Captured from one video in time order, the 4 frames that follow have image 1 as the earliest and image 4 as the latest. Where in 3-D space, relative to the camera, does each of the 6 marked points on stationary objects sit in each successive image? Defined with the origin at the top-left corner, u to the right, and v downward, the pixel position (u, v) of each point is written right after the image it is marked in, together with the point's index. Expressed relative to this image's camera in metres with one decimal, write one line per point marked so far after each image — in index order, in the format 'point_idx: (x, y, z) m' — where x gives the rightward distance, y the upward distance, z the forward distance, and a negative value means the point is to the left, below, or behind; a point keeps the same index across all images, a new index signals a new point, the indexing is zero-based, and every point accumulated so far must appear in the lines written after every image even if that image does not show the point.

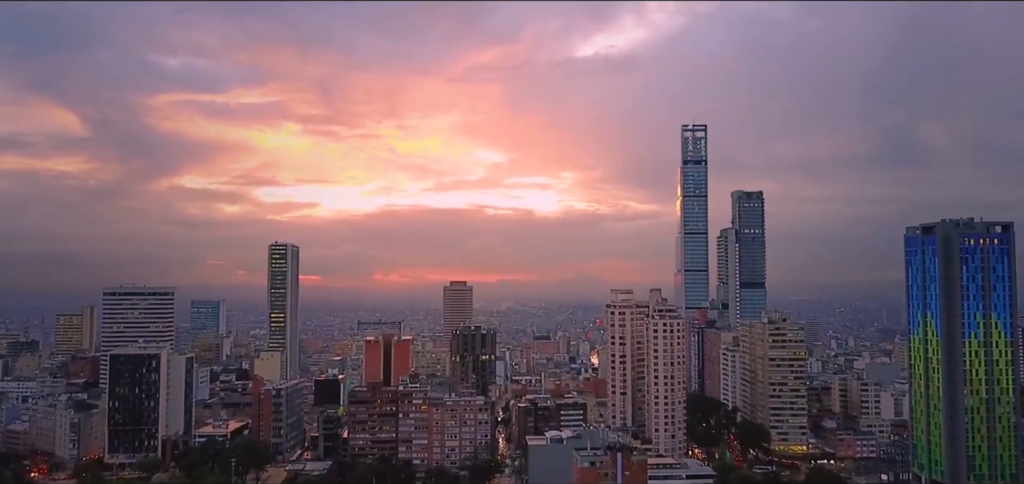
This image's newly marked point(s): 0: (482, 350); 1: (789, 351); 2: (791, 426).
0: (-0.6, -2.0, +13.0) m
1: (+4.4, -1.7, +11.2) m
2: (+4.3, -2.8, +11.0) m
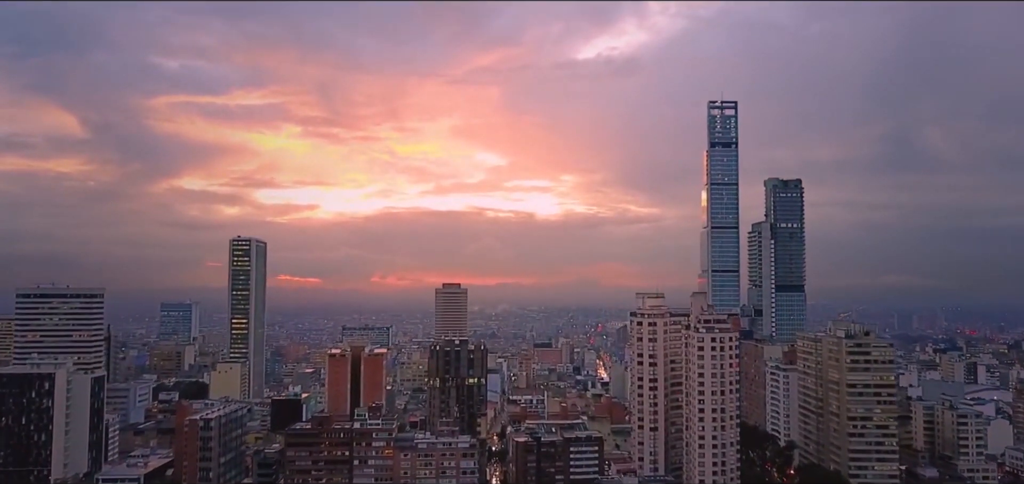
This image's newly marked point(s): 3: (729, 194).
0: (-0.6, -1.9, +10.3) m
1: (+4.3, -1.6, +8.5) m
2: (+4.3, -2.7, +8.2) m
3: (+5.3, +1.2, +17.4) m
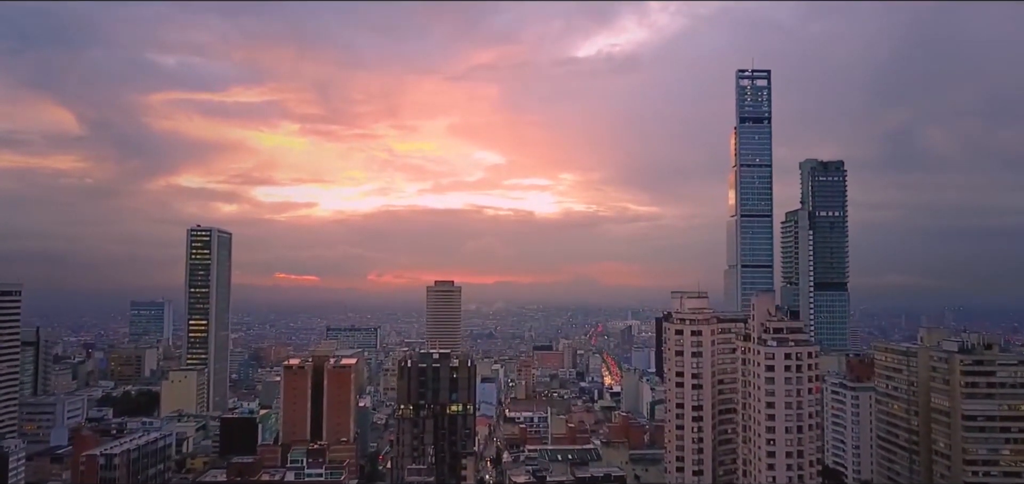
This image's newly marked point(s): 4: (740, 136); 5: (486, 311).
0: (-0.7, -1.7, +8.0) m
1: (+4.3, -1.4, +6.3) m
2: (+4.2, -2.5, +6.0) m
3: (+5.3, +1.4, +15.1) m
4: (+4.9, +2.3, +15.3) m
5: (-0.7, -1.7, +17.5) m
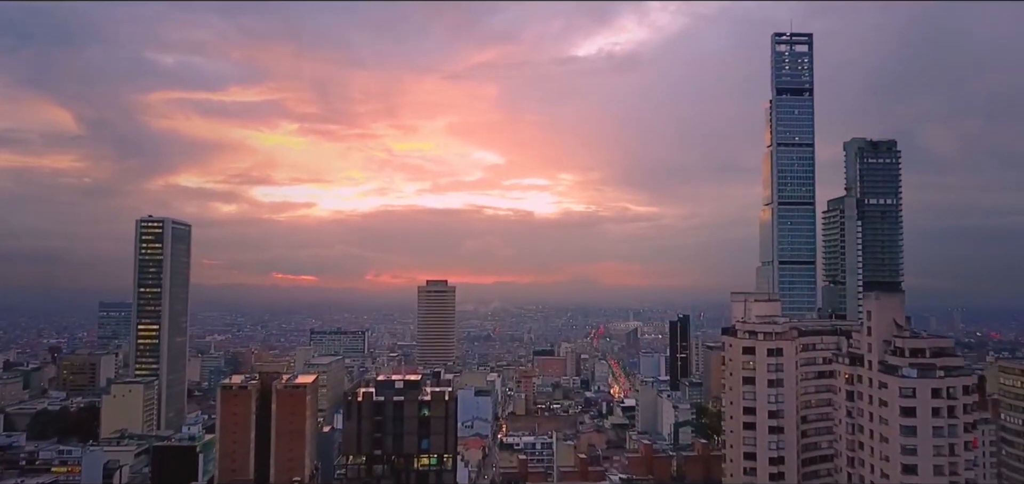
0: (-0.7, -1.6, +6.0) m
1: (+4.3, -1.3, +4.2) m
2: (+4.2, -2.4, +3.9) m
3: (+5.3, +1.5, +13.1) m
4: (+4.9, +2.4, +13.3) m
5: (-0.7, -1.6, +15.5) m
